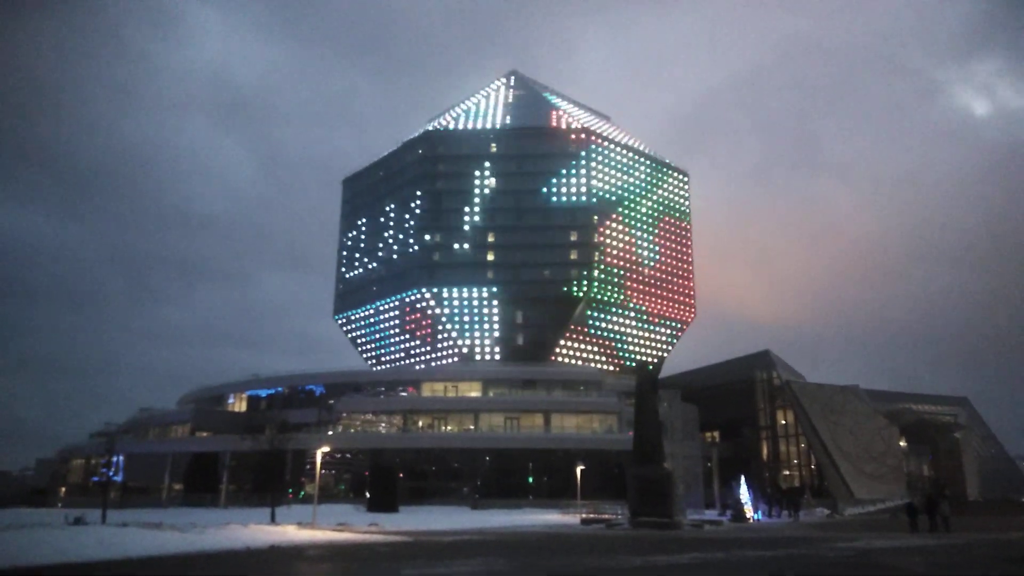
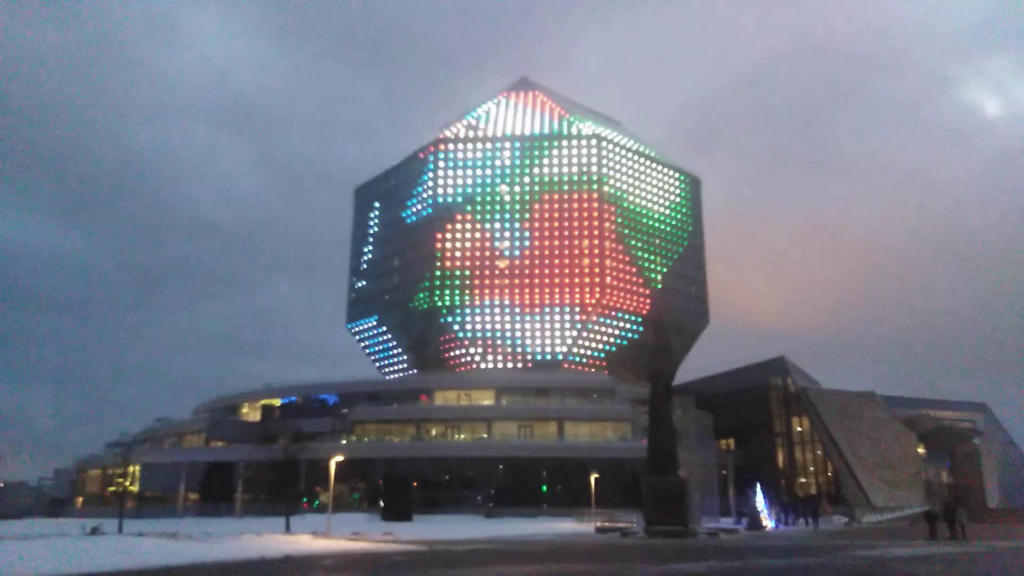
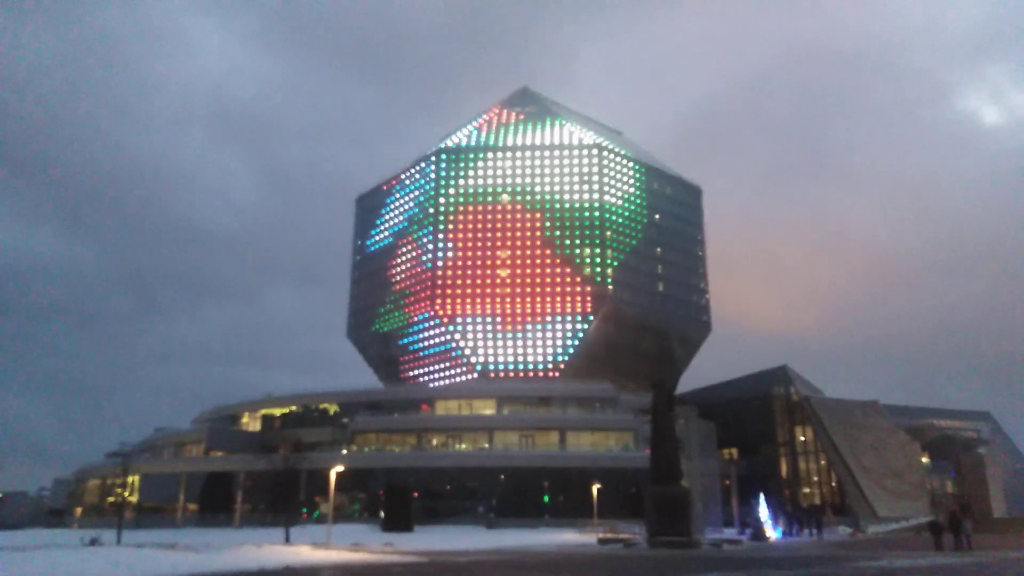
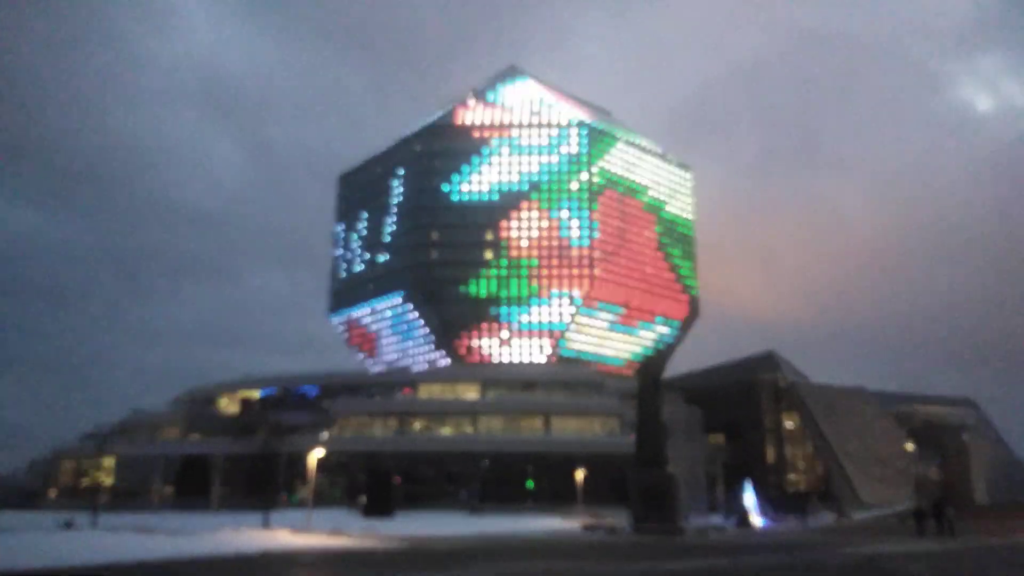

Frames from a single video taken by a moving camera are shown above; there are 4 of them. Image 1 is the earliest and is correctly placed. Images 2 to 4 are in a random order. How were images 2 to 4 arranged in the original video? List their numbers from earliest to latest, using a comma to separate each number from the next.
4, 2, 3
